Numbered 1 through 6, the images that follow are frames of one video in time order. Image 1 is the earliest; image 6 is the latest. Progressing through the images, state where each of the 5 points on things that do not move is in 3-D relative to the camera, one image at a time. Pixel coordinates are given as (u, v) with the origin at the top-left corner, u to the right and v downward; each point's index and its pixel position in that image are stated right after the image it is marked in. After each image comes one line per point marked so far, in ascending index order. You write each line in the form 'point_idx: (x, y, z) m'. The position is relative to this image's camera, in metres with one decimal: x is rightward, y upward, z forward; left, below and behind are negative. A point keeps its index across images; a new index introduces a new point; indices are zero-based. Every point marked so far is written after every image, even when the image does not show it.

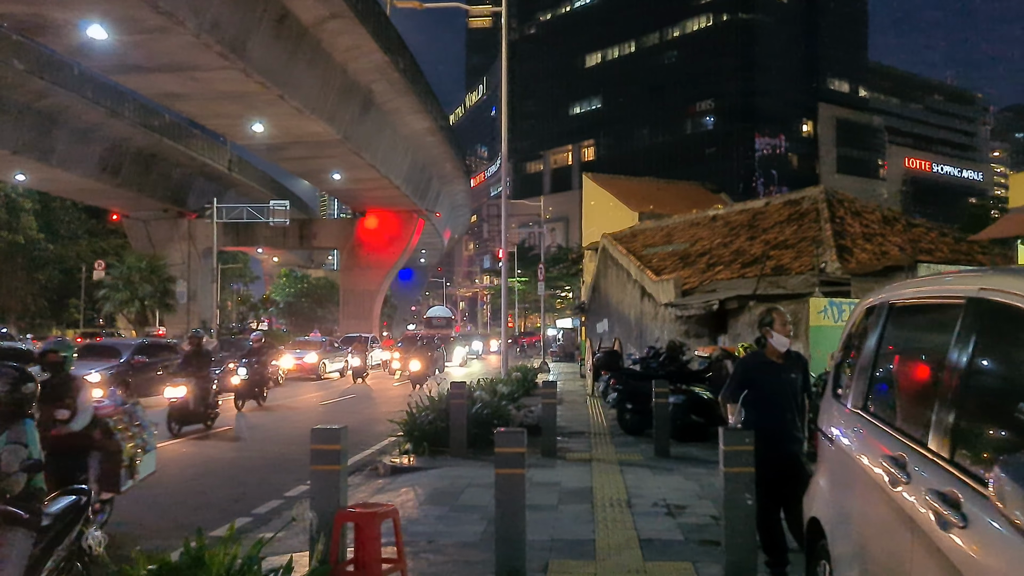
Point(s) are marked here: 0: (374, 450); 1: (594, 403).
0: (-1.6, -1.8, +10.1) m
1: (+1.5, -2.1, +16.1) m
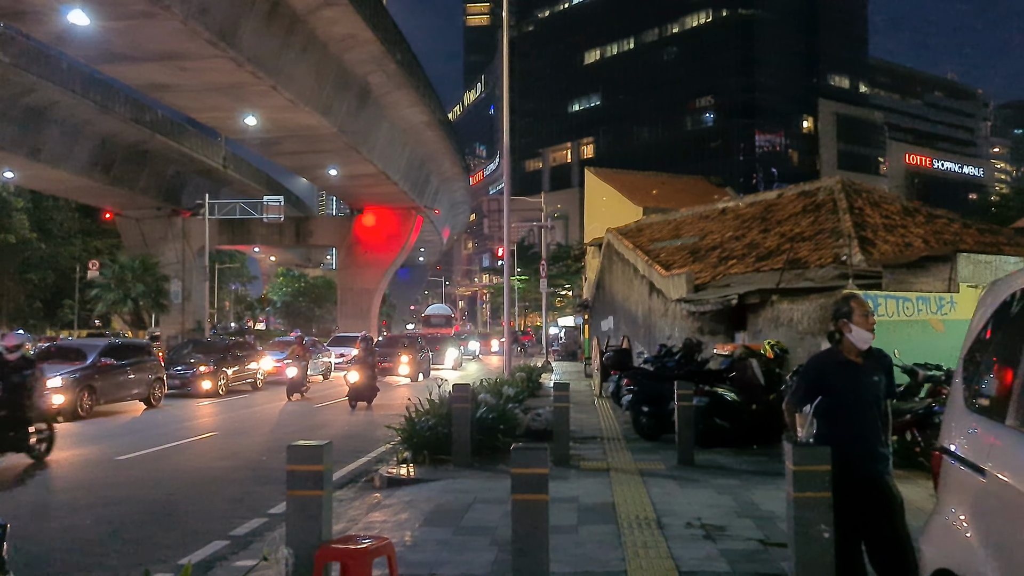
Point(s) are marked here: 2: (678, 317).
0: (-1.5, -1.8, +9.3) m
1: (+1.6, -2.0, +15.3) m
2: (+3.1, -0.5, +16.8) m
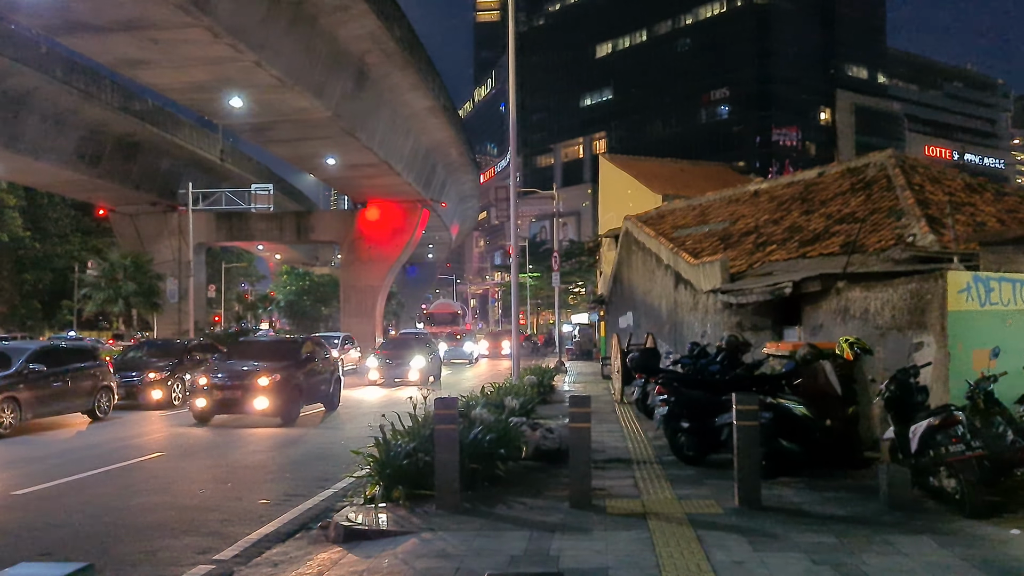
0: (-1.5, -1.7, +7.3) m
1: (+1.7, -1.9, +13.2) m
2: (+3.2, -0.4, +14.7) m
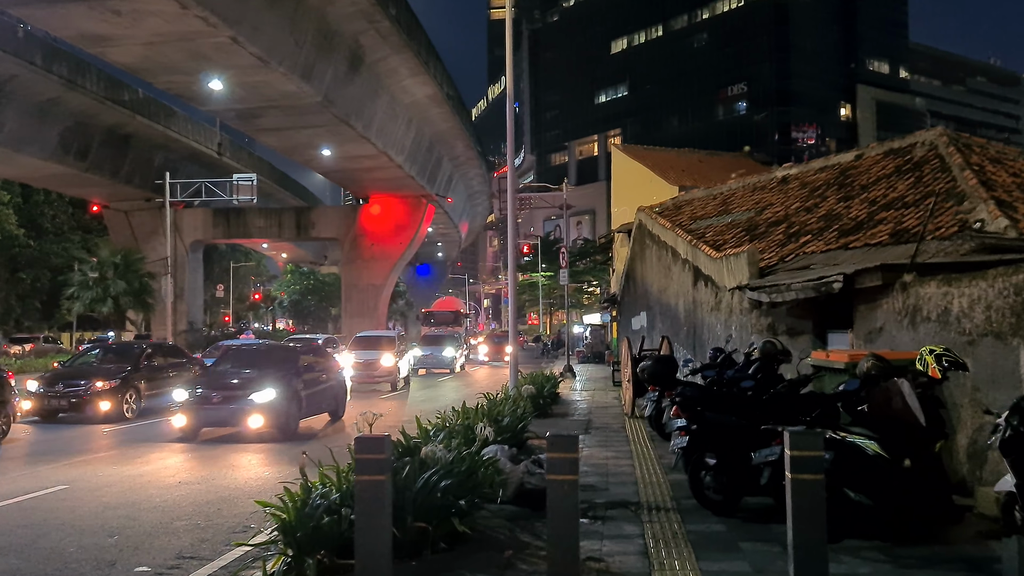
0: (-1.7, -1.6, +5.4) m
1: (+1.6, -1.8, +11.3) m
2: (+3.1, -0.3, +12.7) m
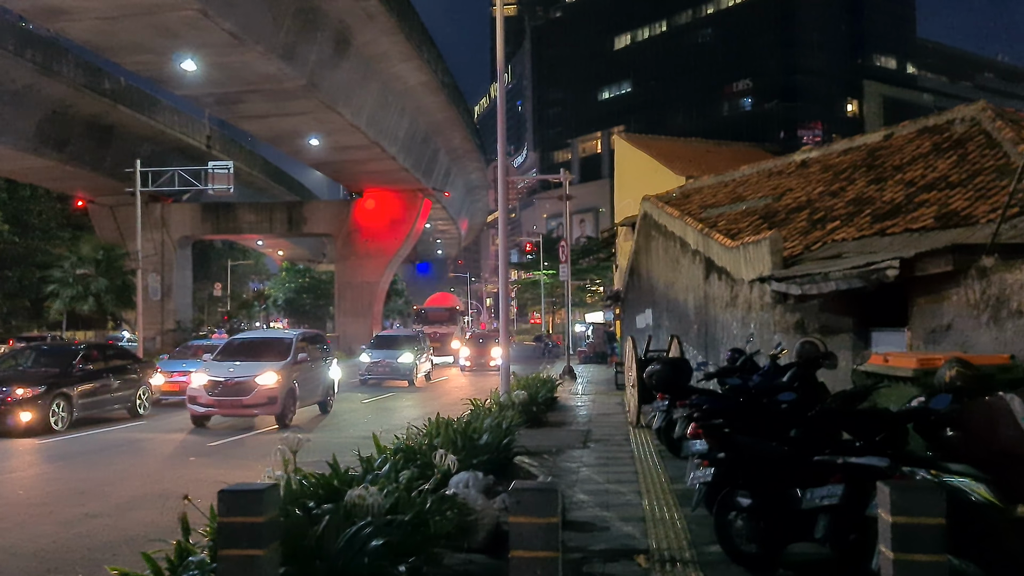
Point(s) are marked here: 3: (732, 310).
0: (-1.8, -1.5, +3.9) m
1: (+1.5, -1.7, +9.8) m
2: (+3.0, -0.2, +11.3) m
3: (+3.0, -0.3, +12.2) m
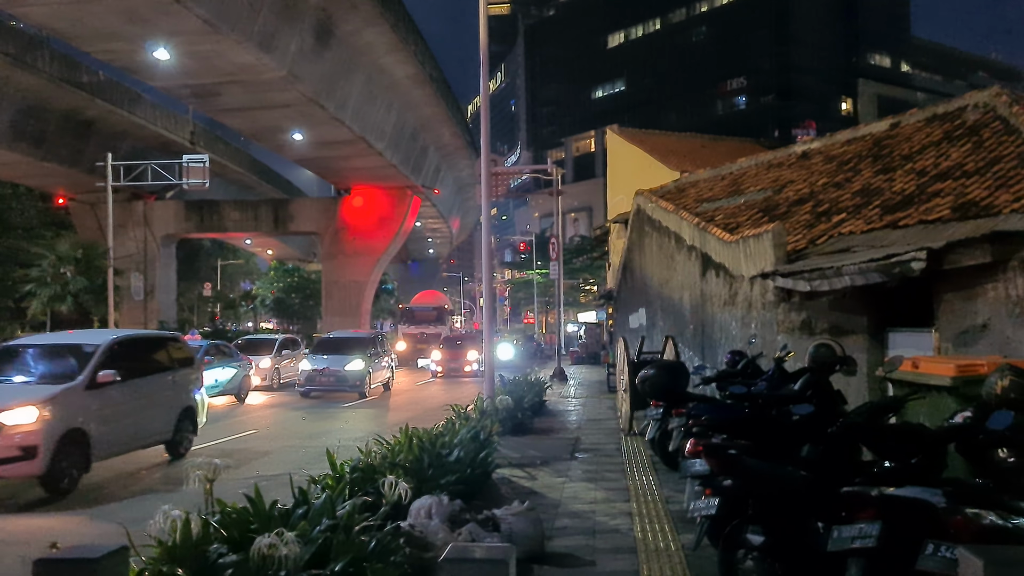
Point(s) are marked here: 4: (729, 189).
0: (-2.0, -1.5, +3.1) m
1: (+1.3, -1.7, +9.0) m
2: (+2.8, -0.2, +10.5) m
3: (+2.8, -0.3, +11.5) m
4: (+3.7, +1.7, +15.4) m
